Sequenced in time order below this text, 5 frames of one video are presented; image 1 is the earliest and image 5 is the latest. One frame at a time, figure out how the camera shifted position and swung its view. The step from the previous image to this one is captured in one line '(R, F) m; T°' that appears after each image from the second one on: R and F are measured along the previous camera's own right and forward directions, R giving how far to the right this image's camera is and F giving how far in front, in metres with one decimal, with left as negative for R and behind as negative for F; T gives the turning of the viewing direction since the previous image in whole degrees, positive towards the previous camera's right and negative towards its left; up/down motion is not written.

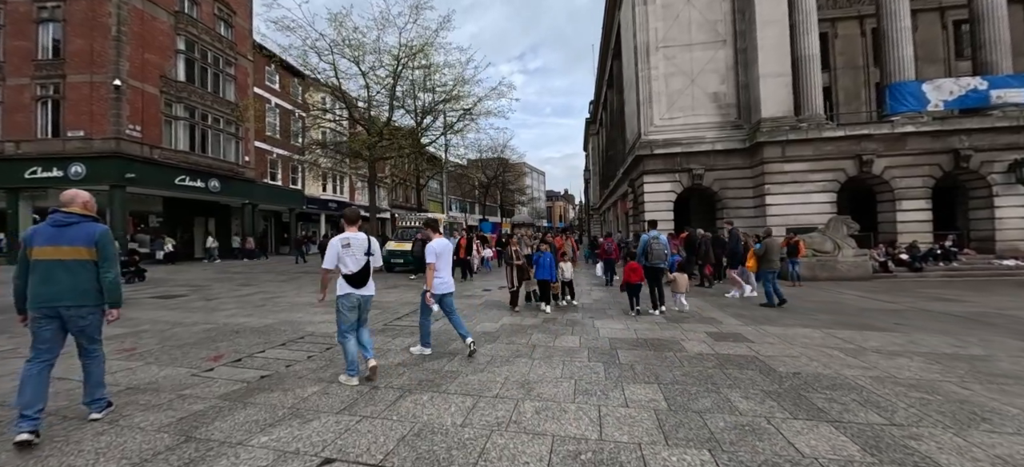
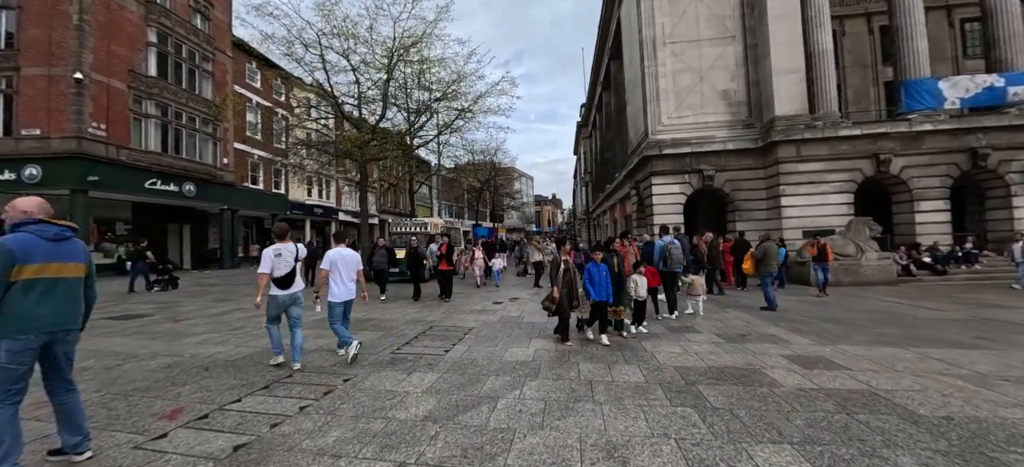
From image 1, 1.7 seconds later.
(-0.7, +1.2) m; +2°
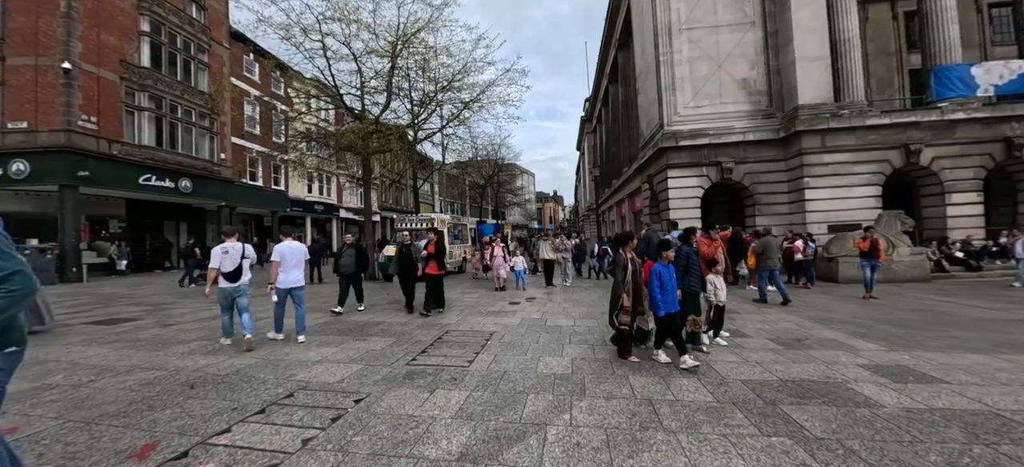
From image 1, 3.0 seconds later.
(-0.4, +0.8) m; 0°
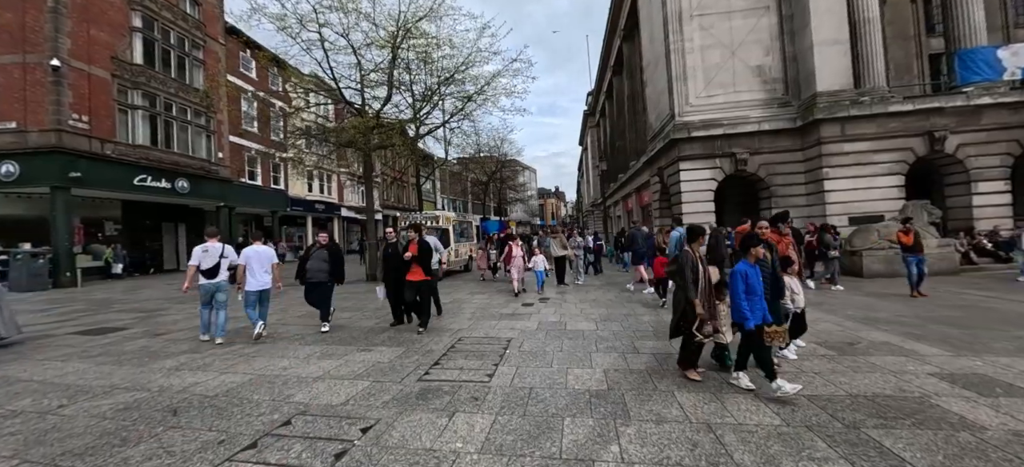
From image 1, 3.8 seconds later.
(-0.3, +0.6) m; 0°
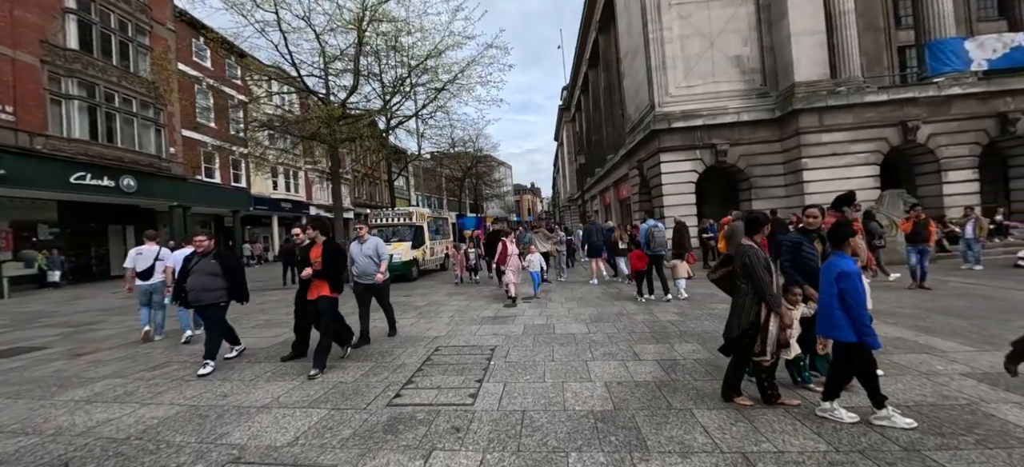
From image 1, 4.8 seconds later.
(-0.1, +0.7) m; +3°
